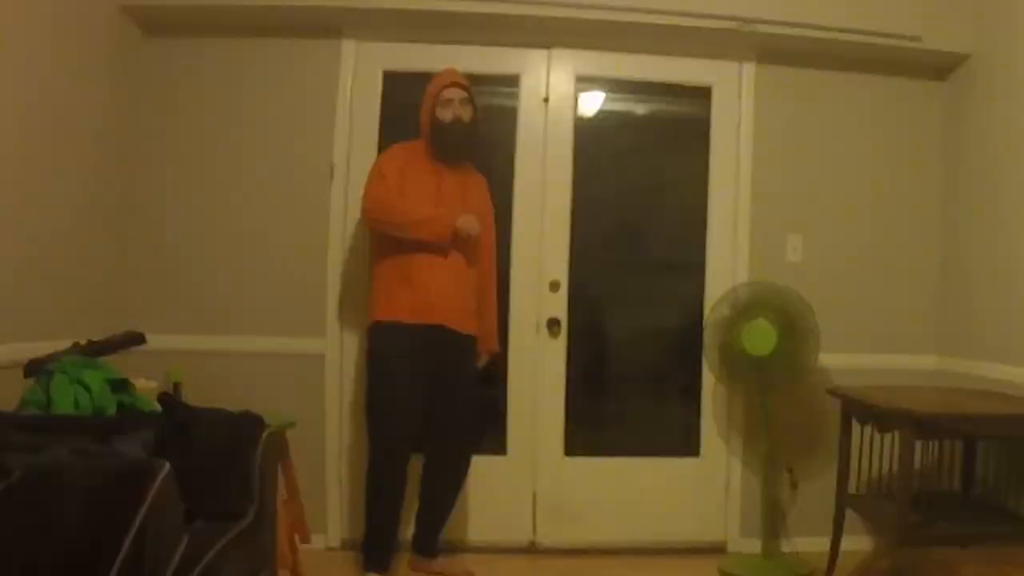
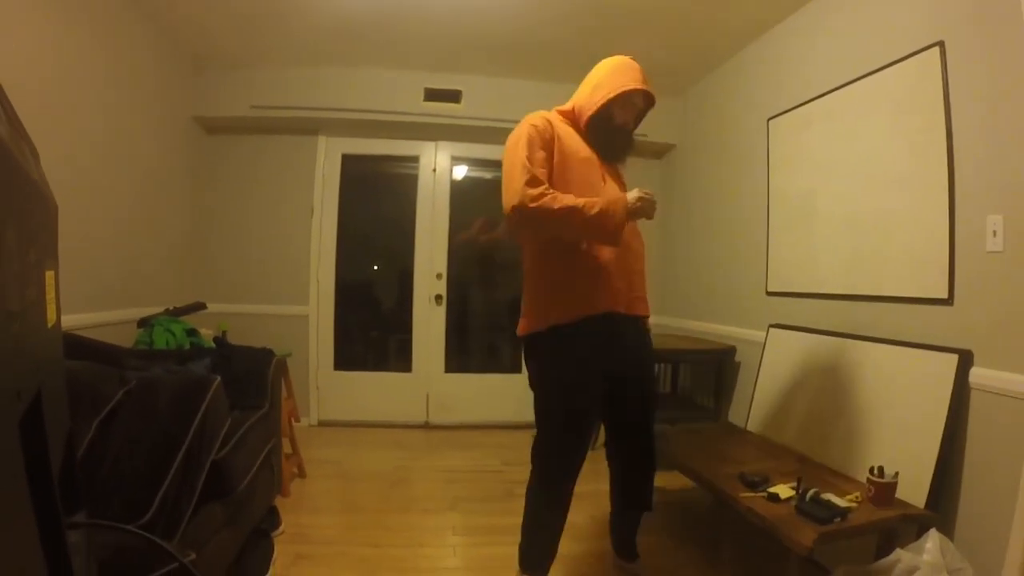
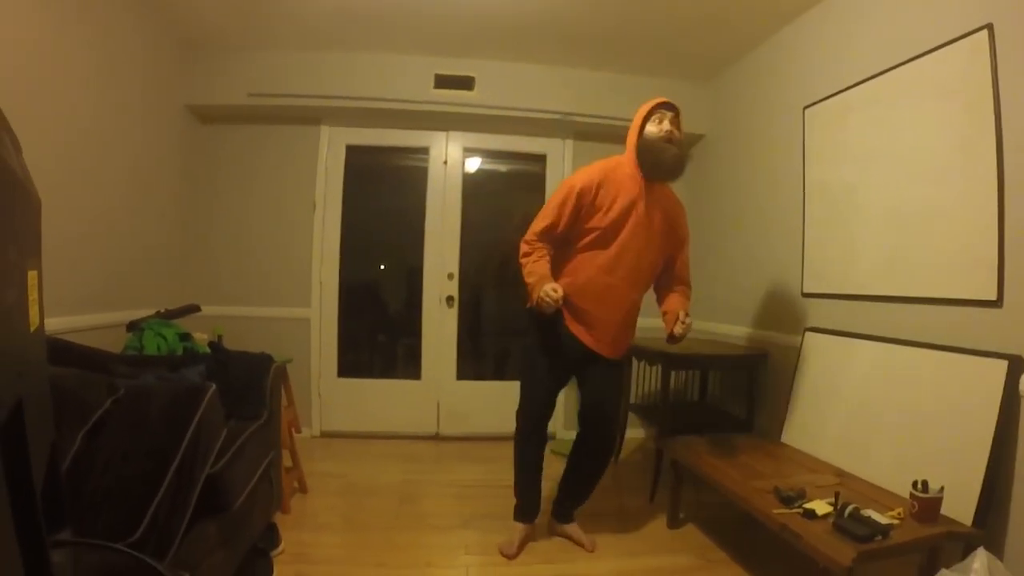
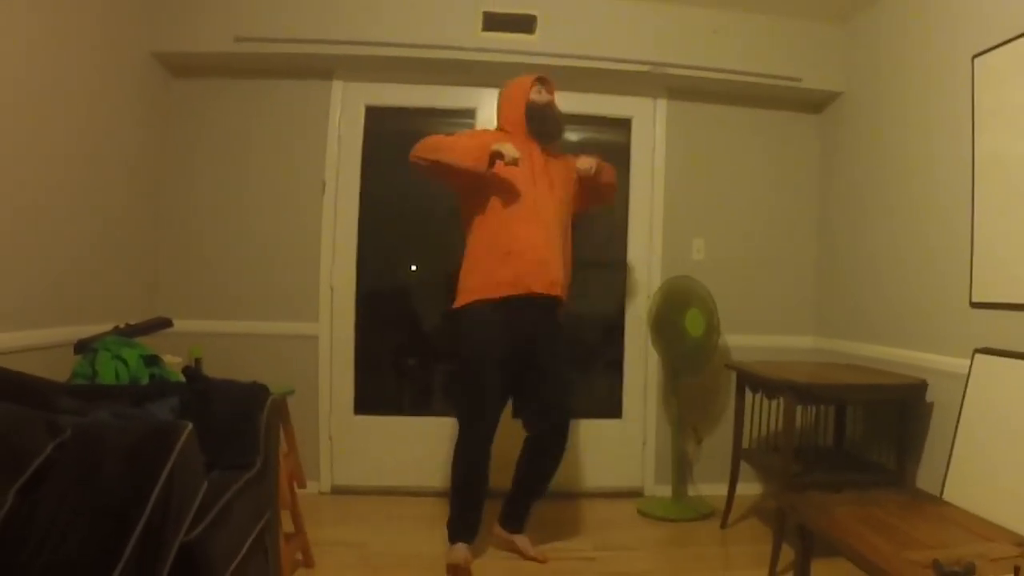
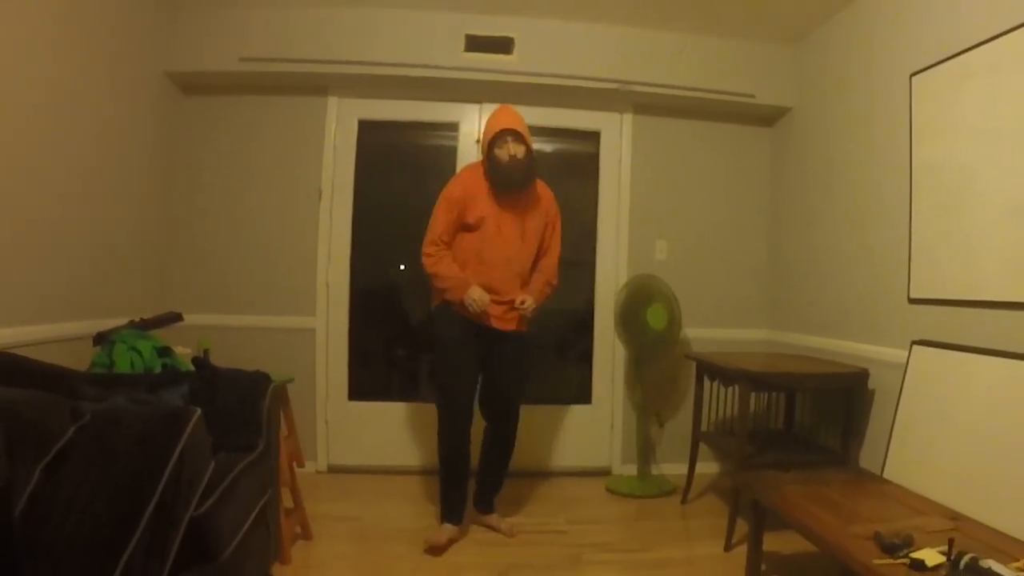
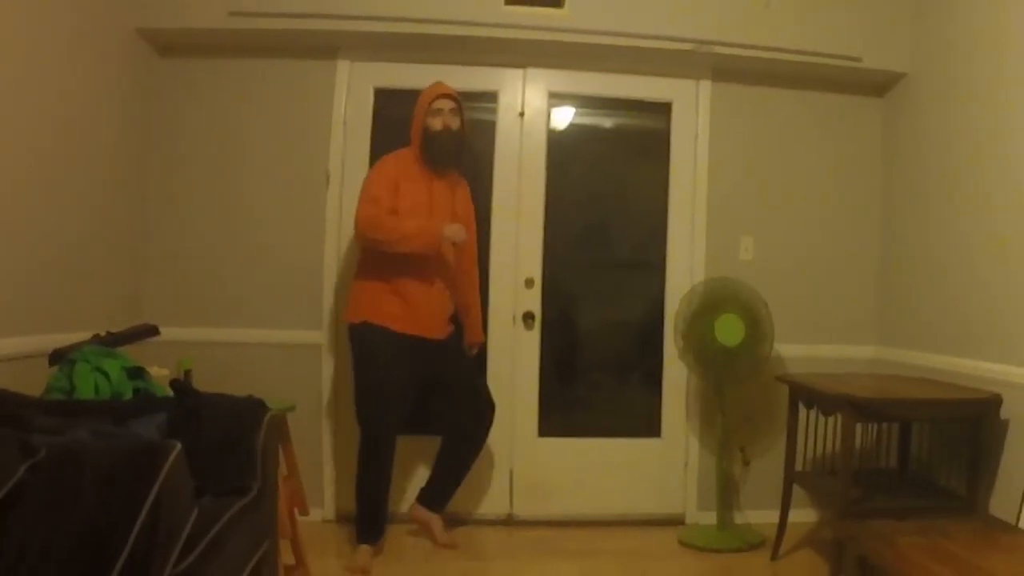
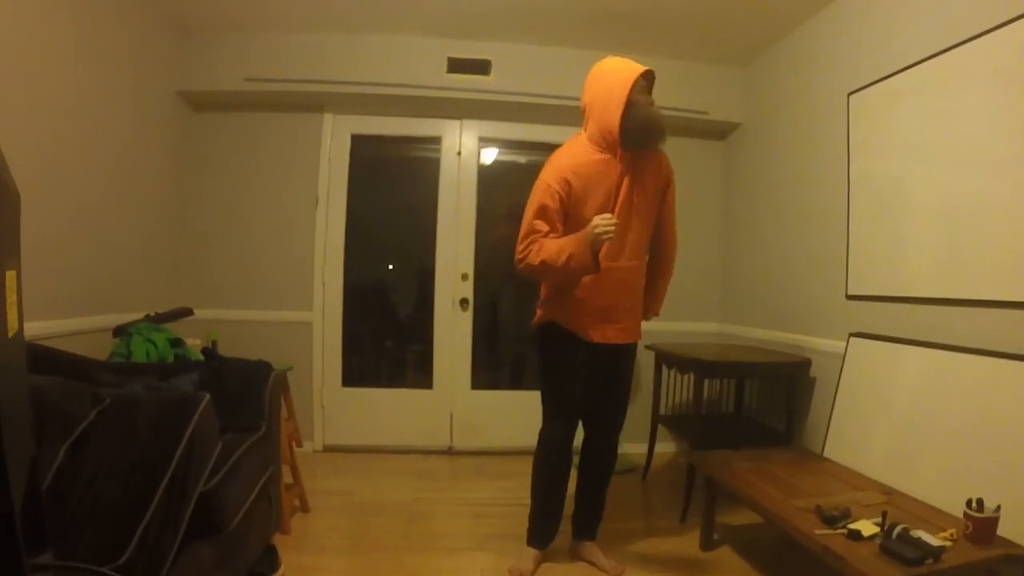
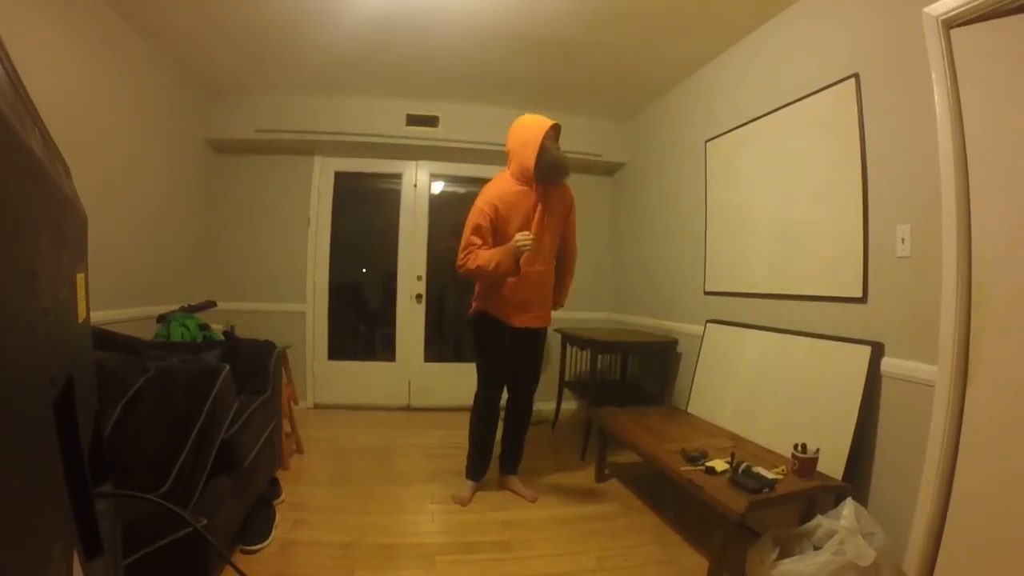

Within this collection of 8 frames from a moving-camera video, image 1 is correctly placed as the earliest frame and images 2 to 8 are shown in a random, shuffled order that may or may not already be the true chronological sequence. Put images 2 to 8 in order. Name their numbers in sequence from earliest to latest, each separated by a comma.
6, 4, 5, 7, 3, 2, 8
